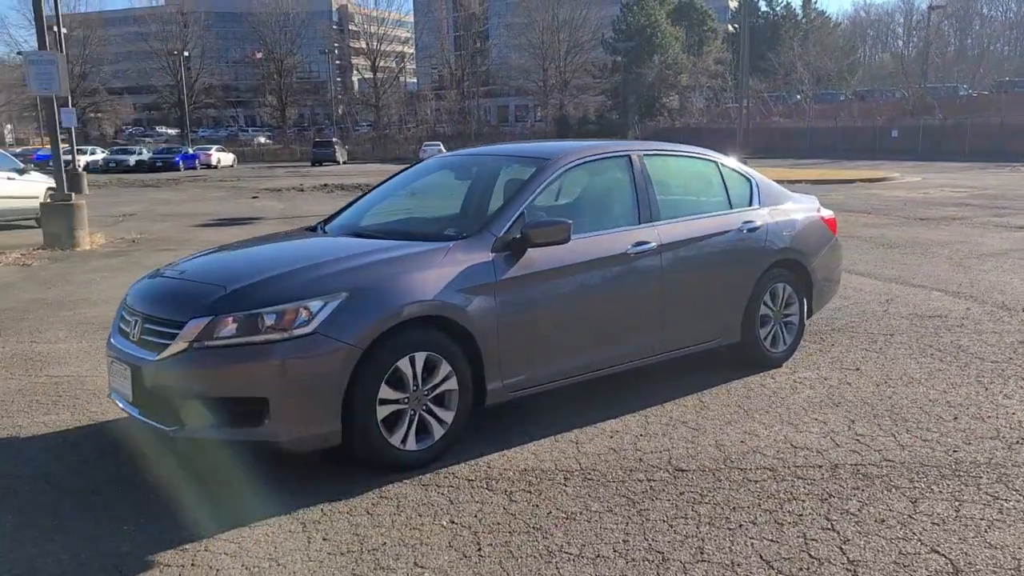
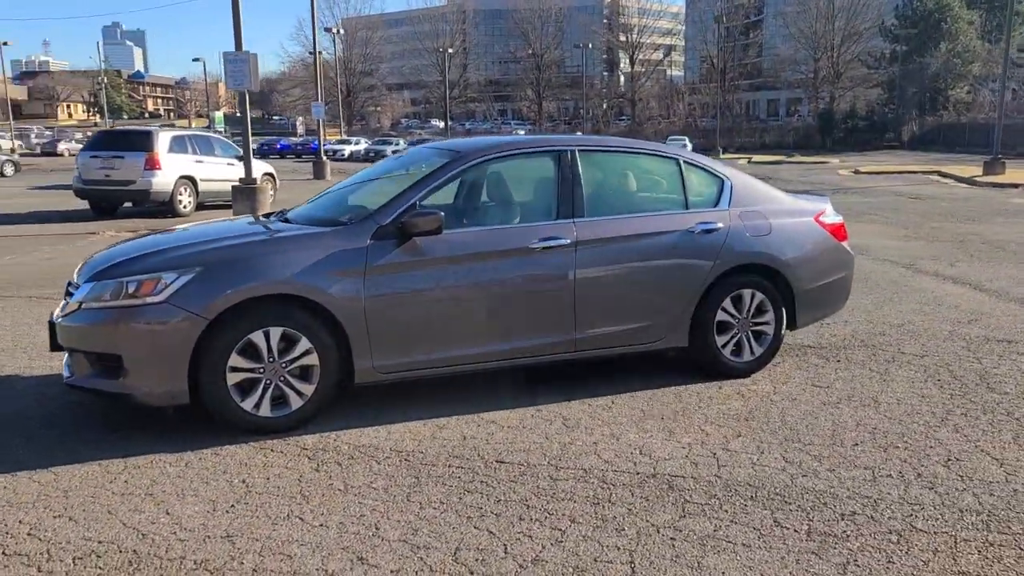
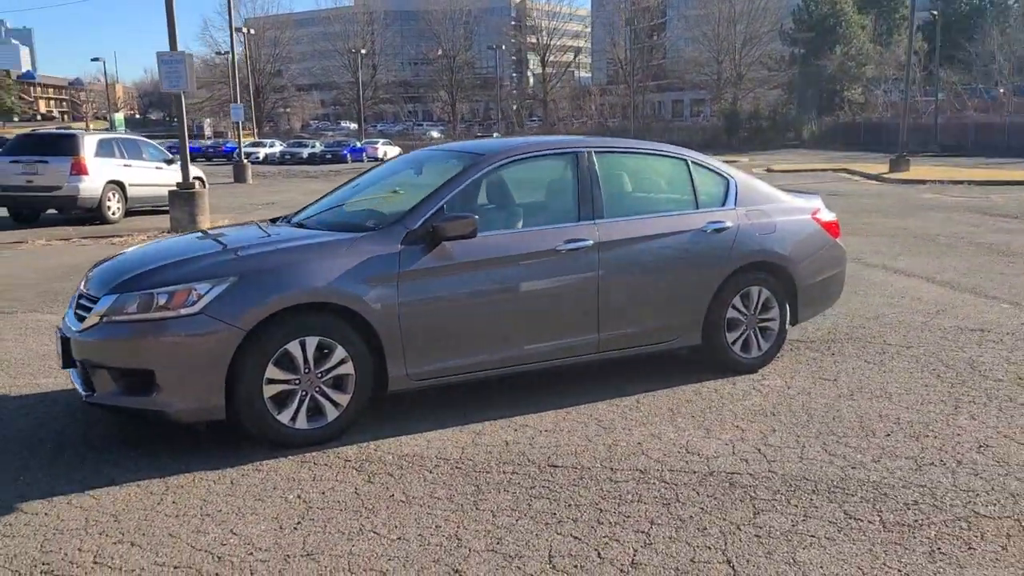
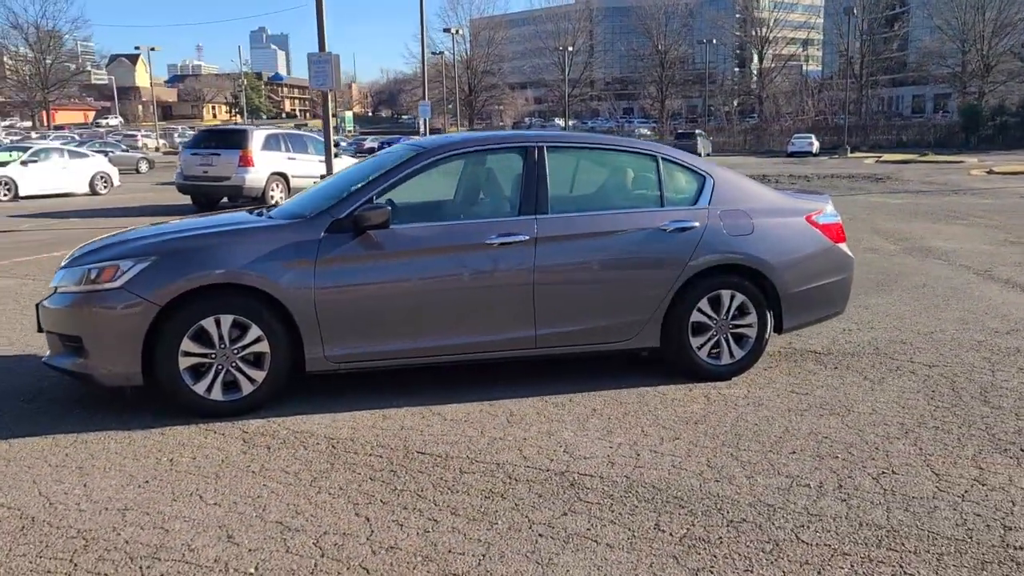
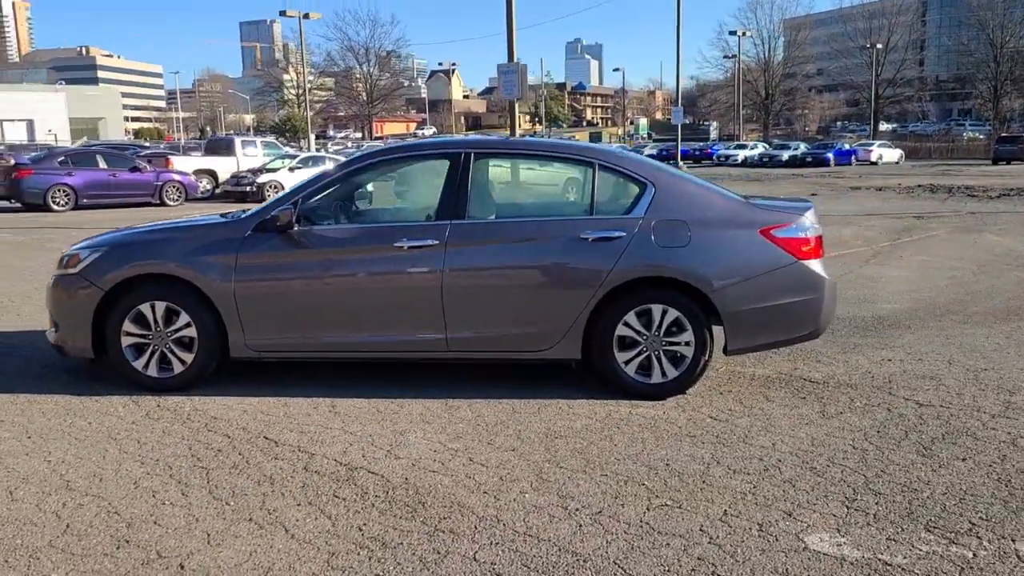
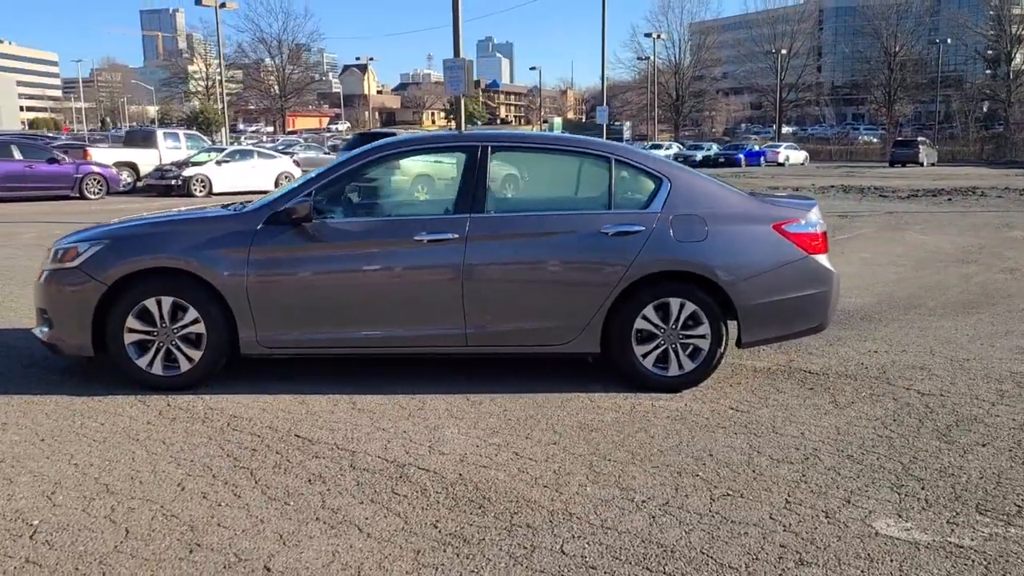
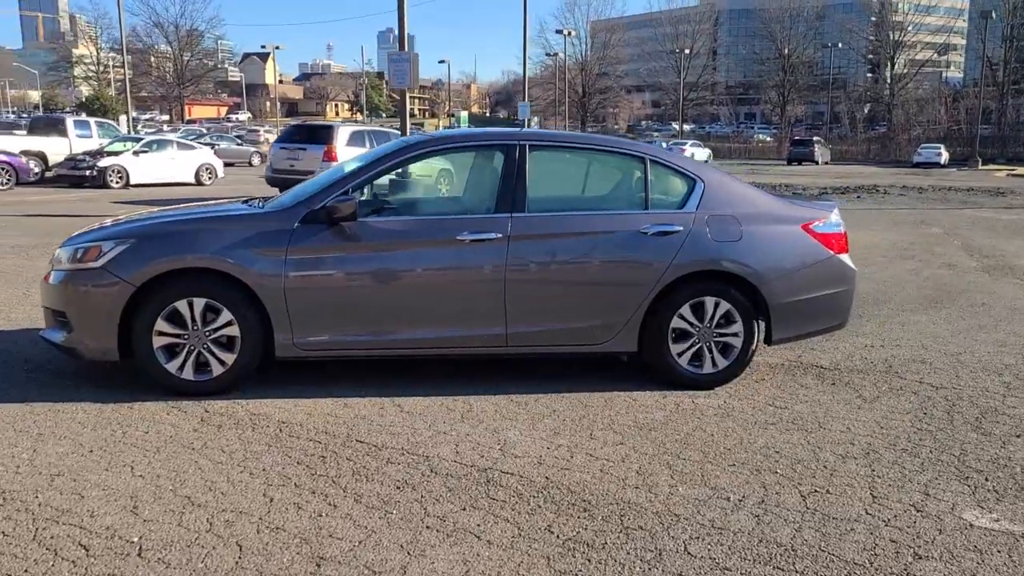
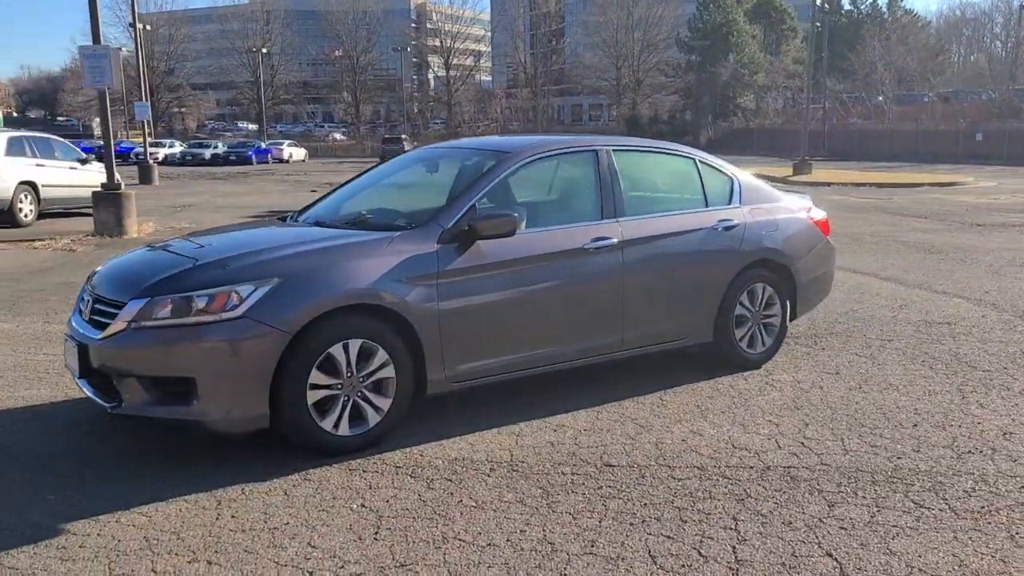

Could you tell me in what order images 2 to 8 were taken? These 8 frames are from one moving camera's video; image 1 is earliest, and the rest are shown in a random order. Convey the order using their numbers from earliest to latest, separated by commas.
8, 3, 2, 4, 7, 6, 5
